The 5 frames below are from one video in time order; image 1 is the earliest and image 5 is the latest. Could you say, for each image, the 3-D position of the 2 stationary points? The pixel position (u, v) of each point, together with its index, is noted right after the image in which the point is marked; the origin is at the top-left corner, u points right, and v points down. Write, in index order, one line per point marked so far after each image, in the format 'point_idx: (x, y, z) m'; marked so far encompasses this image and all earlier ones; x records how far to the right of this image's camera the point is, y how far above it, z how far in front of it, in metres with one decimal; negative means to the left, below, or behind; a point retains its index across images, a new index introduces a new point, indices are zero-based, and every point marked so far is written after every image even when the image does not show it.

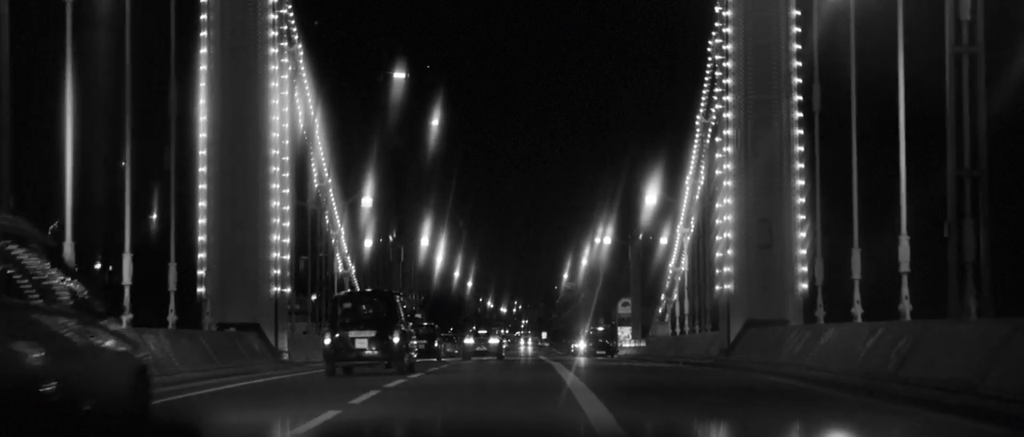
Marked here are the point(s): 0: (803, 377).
0: (+3.9, -2.1, +18.6) m
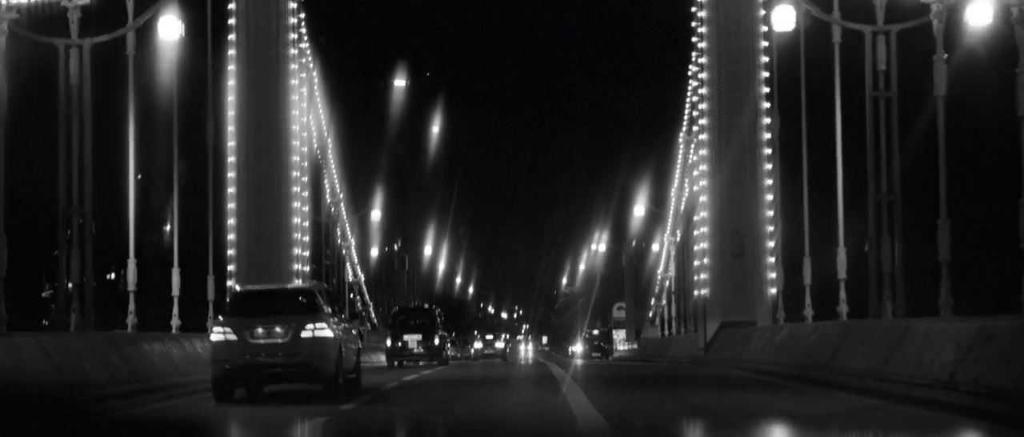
0: (+3.9, -2.3, +21.6) m
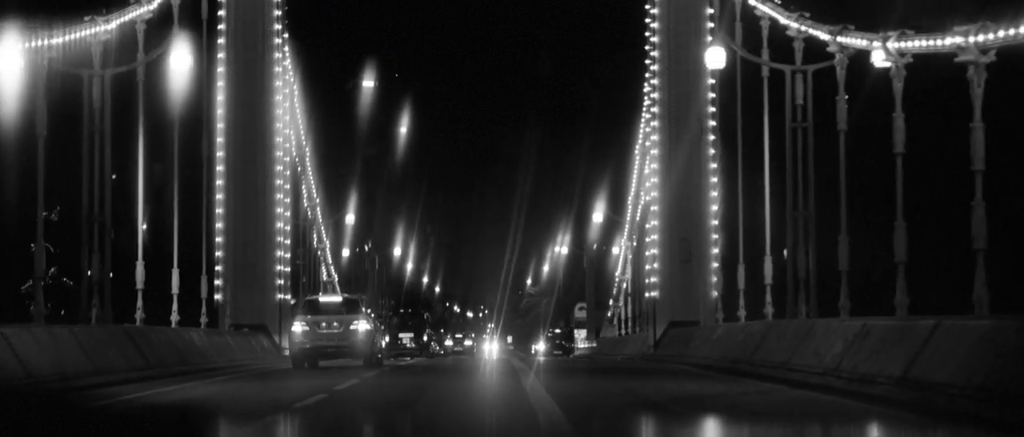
0: (+3.3, -2.5, +24.2) m
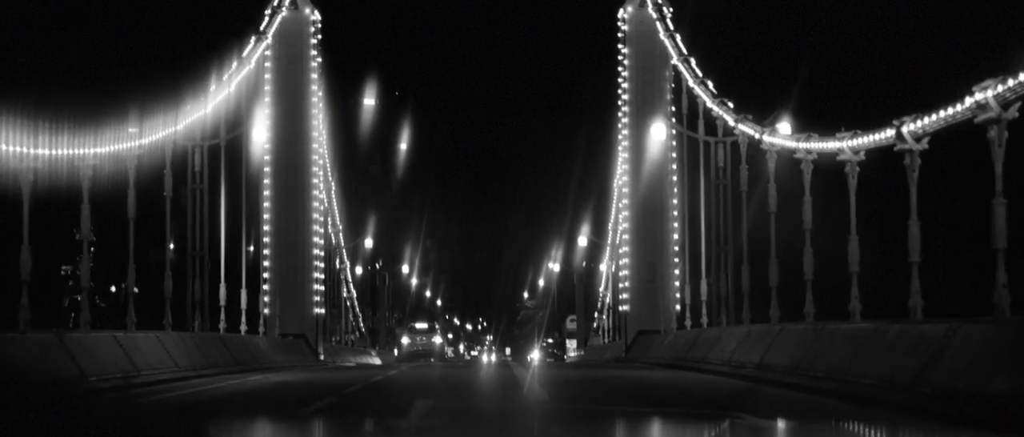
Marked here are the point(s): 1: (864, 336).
0: (+3.2, -3.2, +30.9) m
1: (+3.7, -1.2, +14.3) m
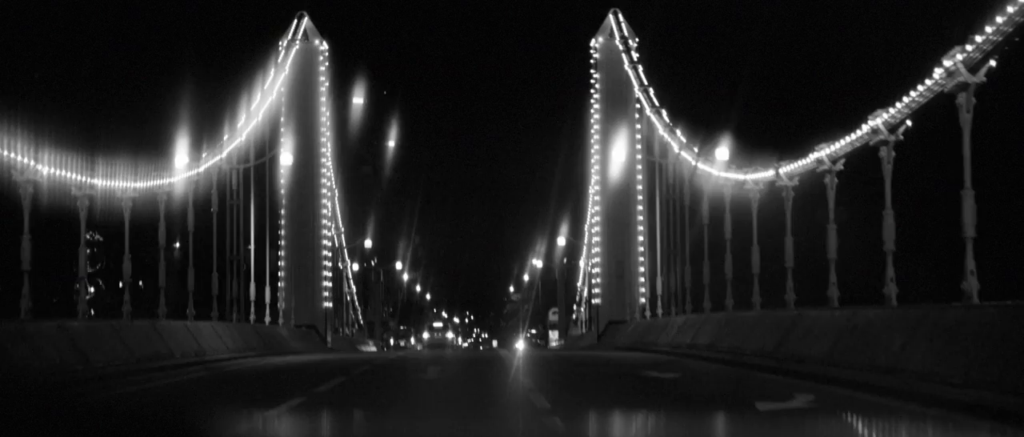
0: (+2.8, -3.4, +36.2) m
1: (+3.5, -1.4, +19.6) m
